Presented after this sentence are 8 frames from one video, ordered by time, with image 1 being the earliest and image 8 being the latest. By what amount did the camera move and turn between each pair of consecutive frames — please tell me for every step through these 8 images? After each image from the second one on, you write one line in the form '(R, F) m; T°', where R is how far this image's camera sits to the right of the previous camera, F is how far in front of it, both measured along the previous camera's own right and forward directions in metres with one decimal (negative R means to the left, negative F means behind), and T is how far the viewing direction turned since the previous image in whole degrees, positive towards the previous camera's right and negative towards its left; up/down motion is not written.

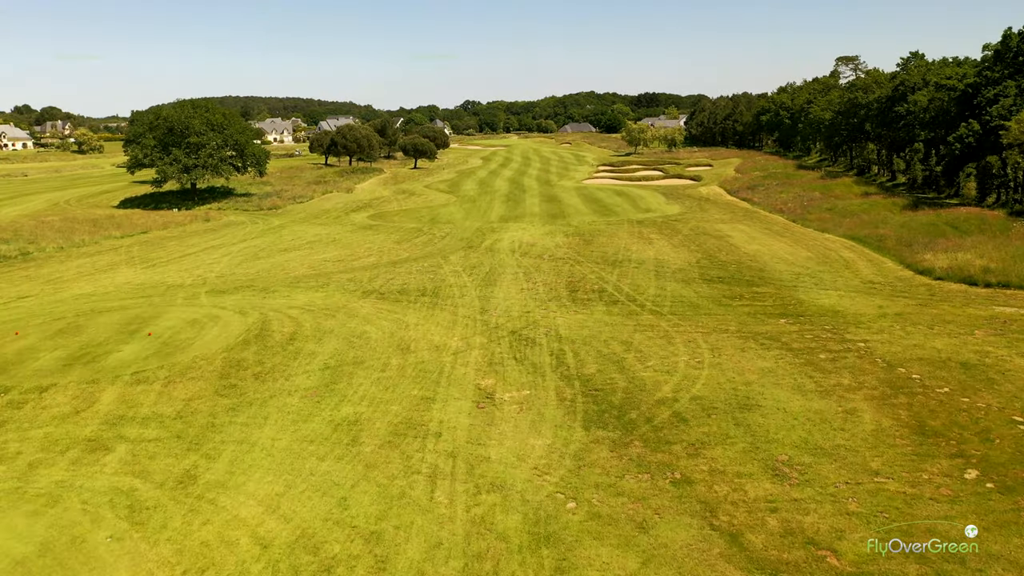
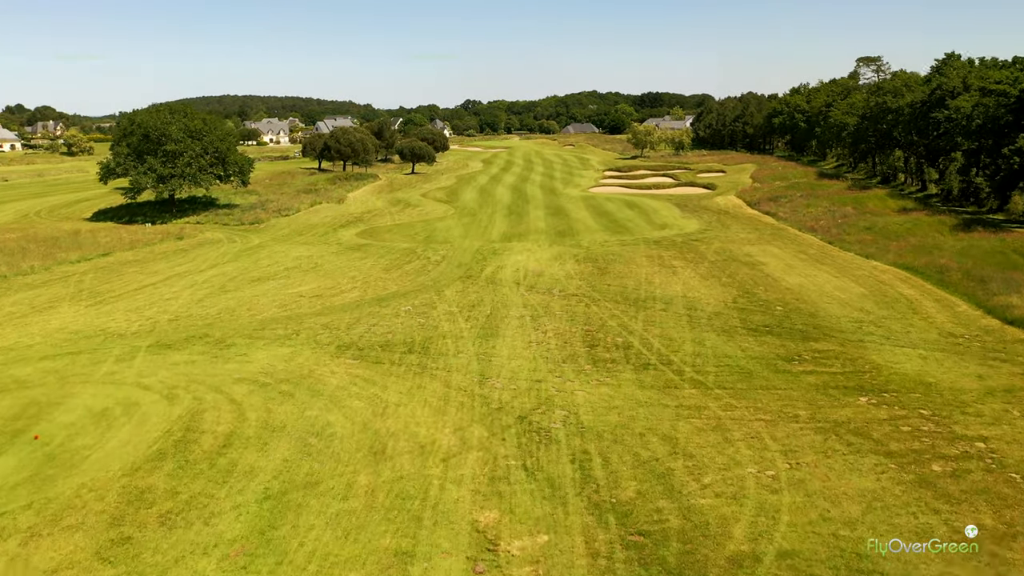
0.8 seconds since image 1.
(-0.1, +3.8) m; 0°
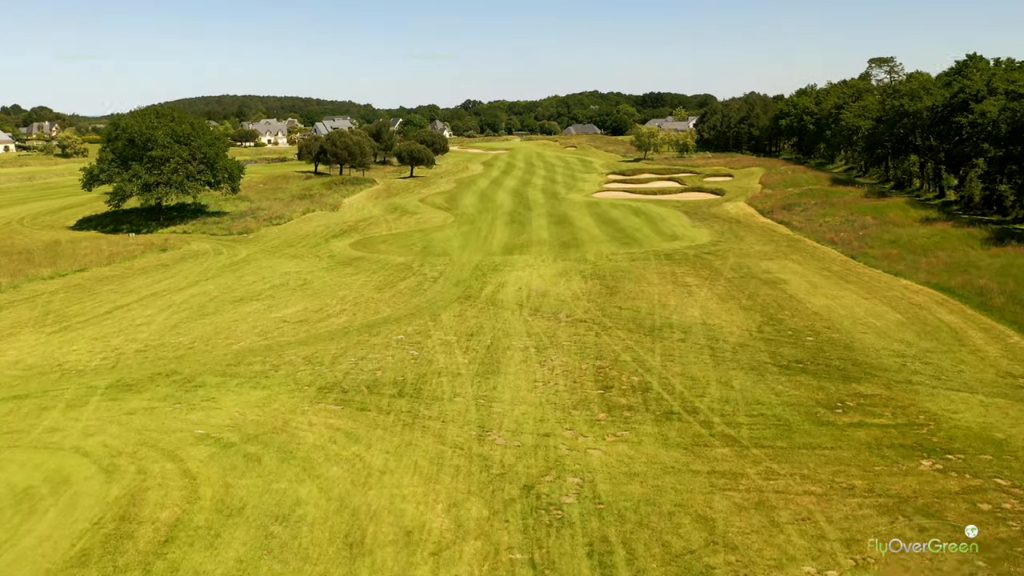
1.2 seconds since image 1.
(-0.1, +2.0) m; 0°
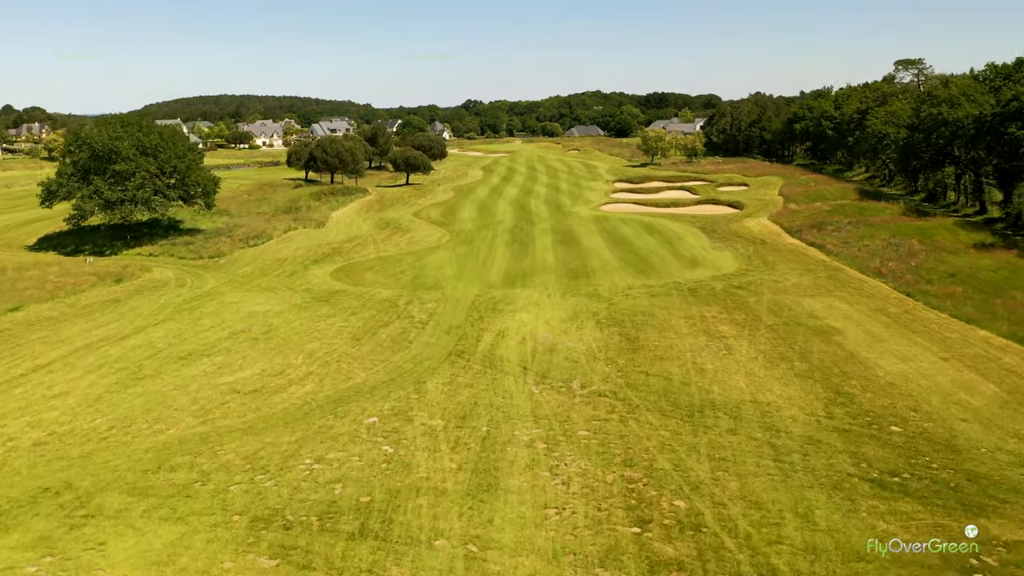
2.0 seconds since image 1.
(0.0, +4.2) m; 0°
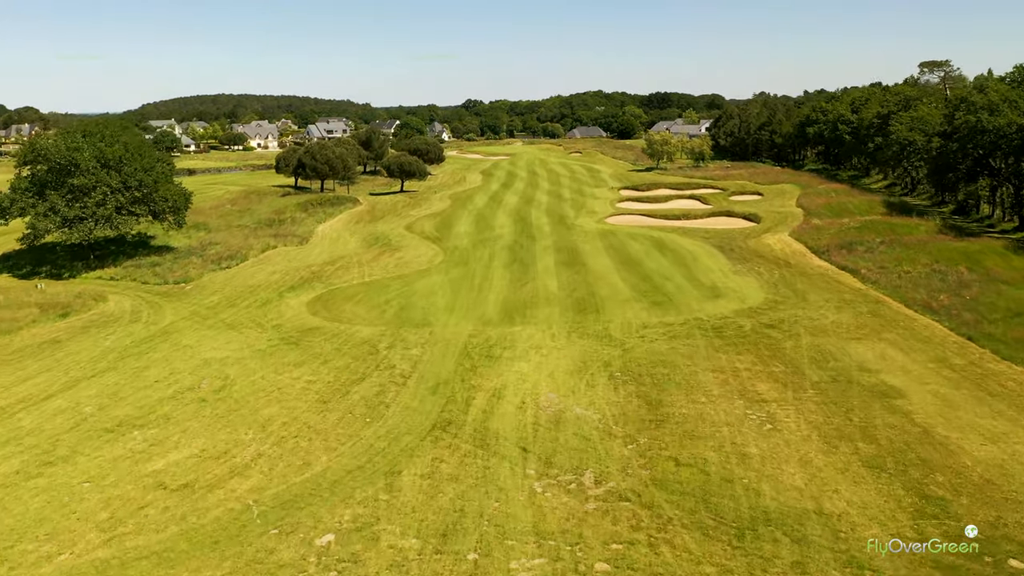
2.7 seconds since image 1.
(+0.1, +3.7) m; 0°
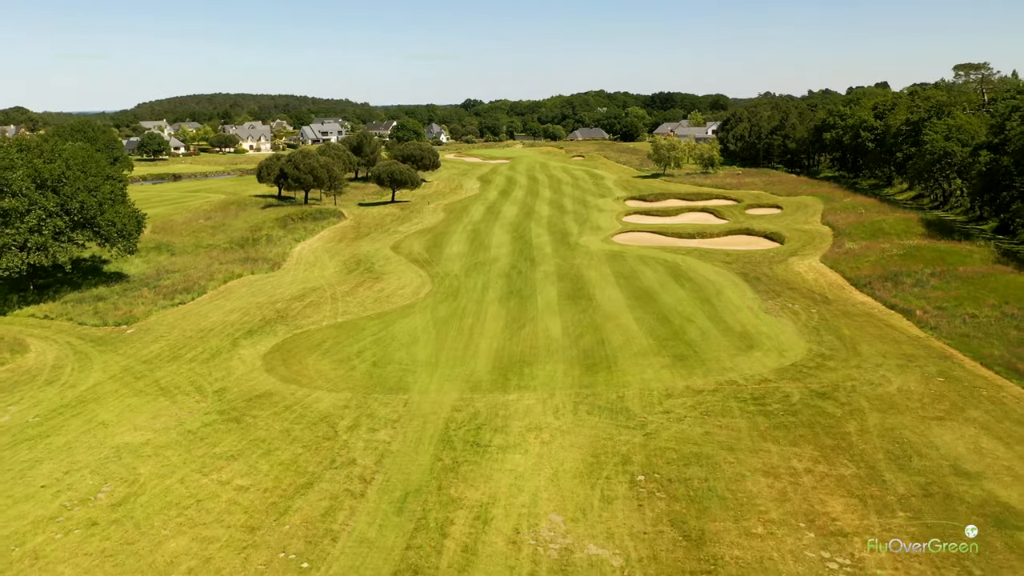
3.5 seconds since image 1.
(+0.2, +4.7) m; 0°
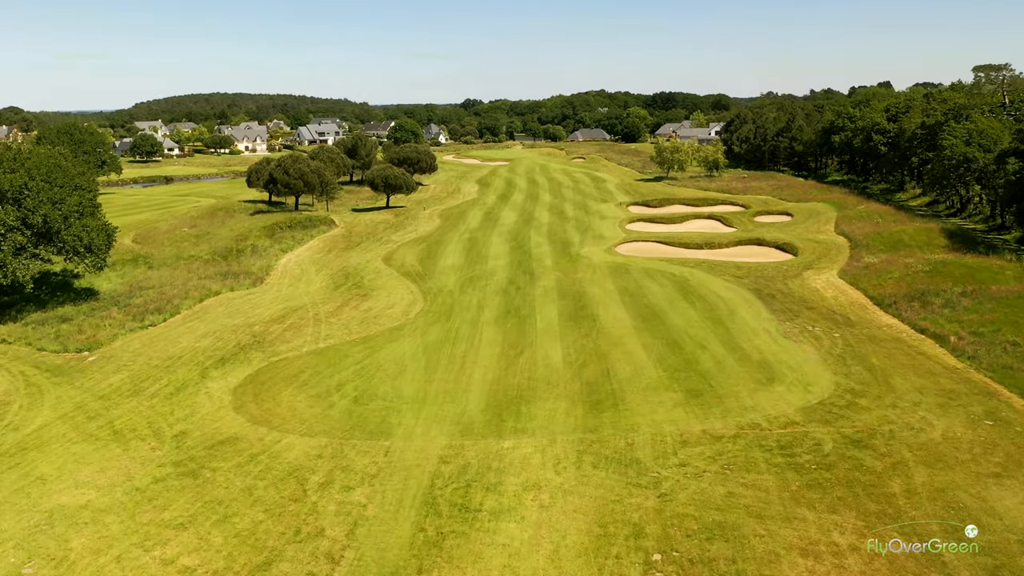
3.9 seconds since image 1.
(+0.1, +2.4) m; 0°
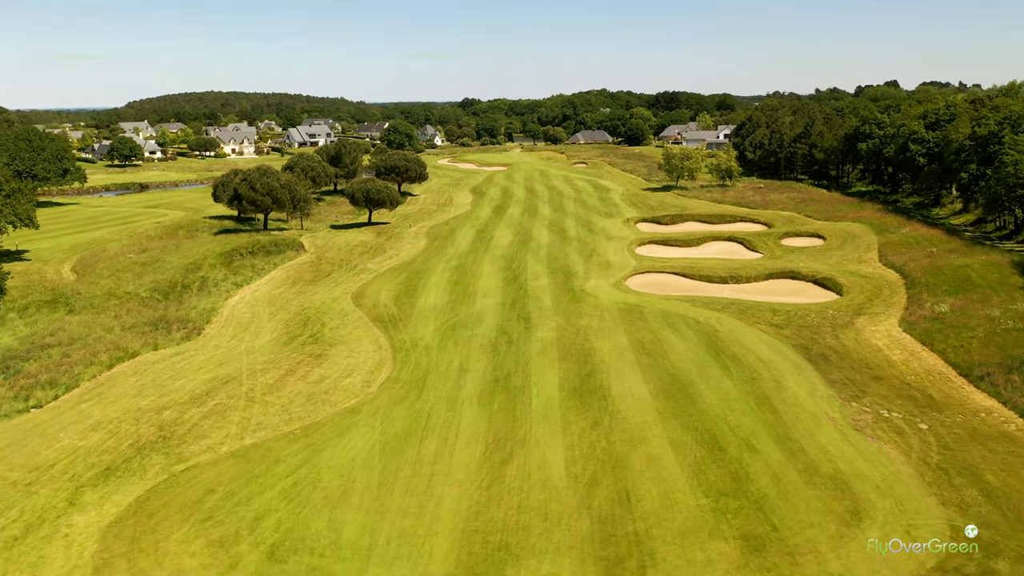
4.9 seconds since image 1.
(+0.4, +6.5) m; 0°
